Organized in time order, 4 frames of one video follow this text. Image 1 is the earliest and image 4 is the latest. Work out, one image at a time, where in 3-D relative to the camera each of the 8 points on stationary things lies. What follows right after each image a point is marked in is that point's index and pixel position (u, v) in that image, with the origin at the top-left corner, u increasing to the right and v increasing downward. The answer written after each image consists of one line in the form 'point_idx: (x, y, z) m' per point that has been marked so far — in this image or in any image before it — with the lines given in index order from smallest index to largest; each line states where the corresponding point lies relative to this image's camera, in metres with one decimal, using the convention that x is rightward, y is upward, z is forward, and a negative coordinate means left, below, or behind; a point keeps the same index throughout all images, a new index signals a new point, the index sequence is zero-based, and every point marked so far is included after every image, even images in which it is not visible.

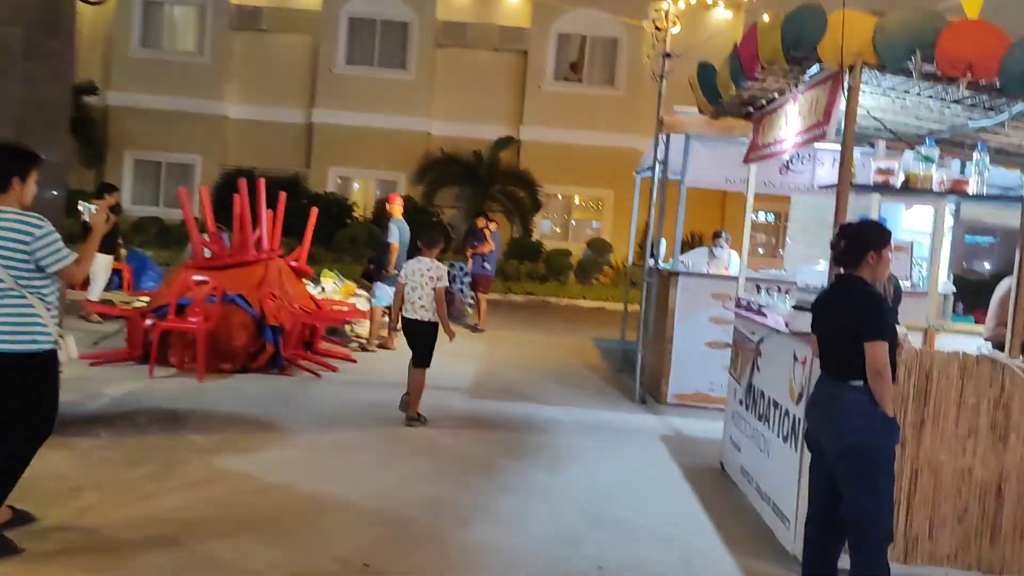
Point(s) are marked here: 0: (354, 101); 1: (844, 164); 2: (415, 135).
0: (-3.5, +4.2, +19.8) m
1: (+1.5, +0.5, +3.9) m
2: (-2.2, +3.4, +19.8) m
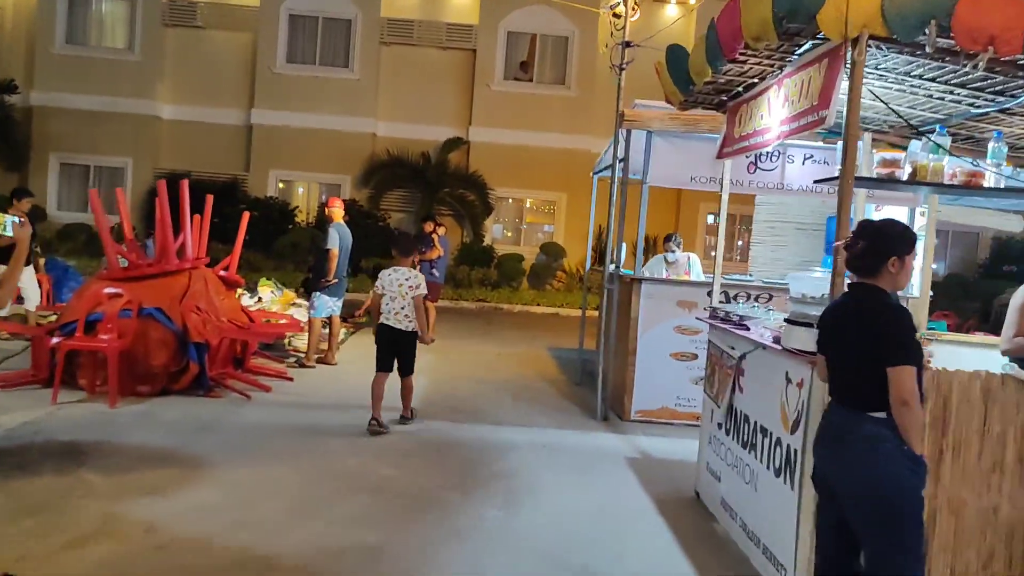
0: (-4.7, +4.0, +18.9) m
1: (+1.3, +0.5, +3.3) m
2: (-3.3, +3.3, +19.0) m
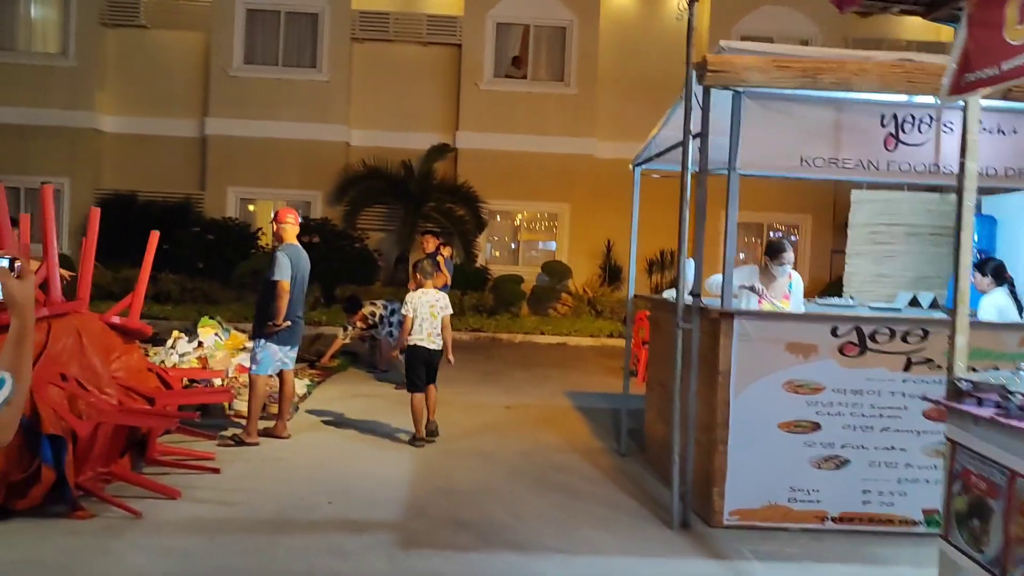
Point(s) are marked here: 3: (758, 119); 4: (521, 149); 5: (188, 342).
0: (-4.8, +3.4, +16.5) m
1: (+1.5, +0.4, +0.9) m
2: (-3.4, +2.7, +16.6) m
3: (+1.4, +0.9, +4.8) m
4: (+0.2, +2.6, +16.5) m
5: (-3.3, -0.6, +9.0) m
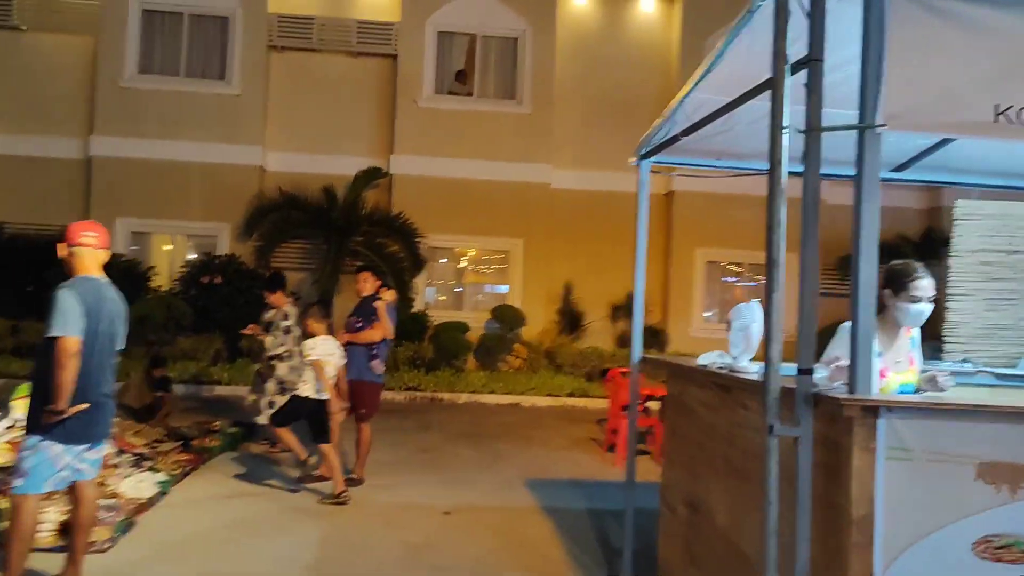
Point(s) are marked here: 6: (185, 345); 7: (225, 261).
0: (-5.7, +2.6, +13.9) m
1: (+1.5, +0.4, -1.4) m
2: (-4.3, +1.9, +14.1) m
3: (+1.2, +0.7, +2.5) m
4: (-0.7, +1.8, +14.2) m
5: (-3.8, -1.0, +6.4) m
6: (-4.7, -0.8, +12.5) m
7: (-4.3, +0.4, +13.1) m
